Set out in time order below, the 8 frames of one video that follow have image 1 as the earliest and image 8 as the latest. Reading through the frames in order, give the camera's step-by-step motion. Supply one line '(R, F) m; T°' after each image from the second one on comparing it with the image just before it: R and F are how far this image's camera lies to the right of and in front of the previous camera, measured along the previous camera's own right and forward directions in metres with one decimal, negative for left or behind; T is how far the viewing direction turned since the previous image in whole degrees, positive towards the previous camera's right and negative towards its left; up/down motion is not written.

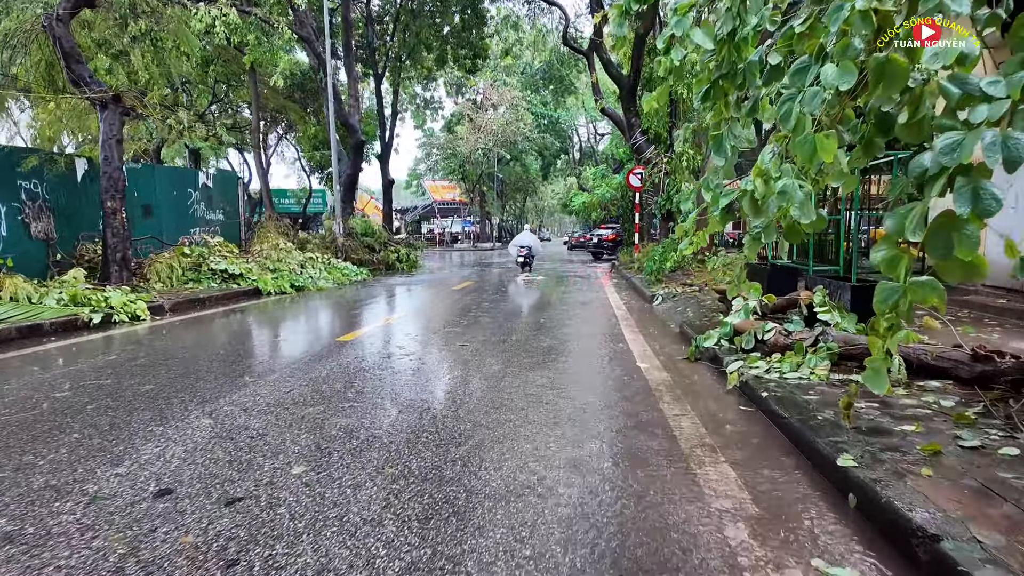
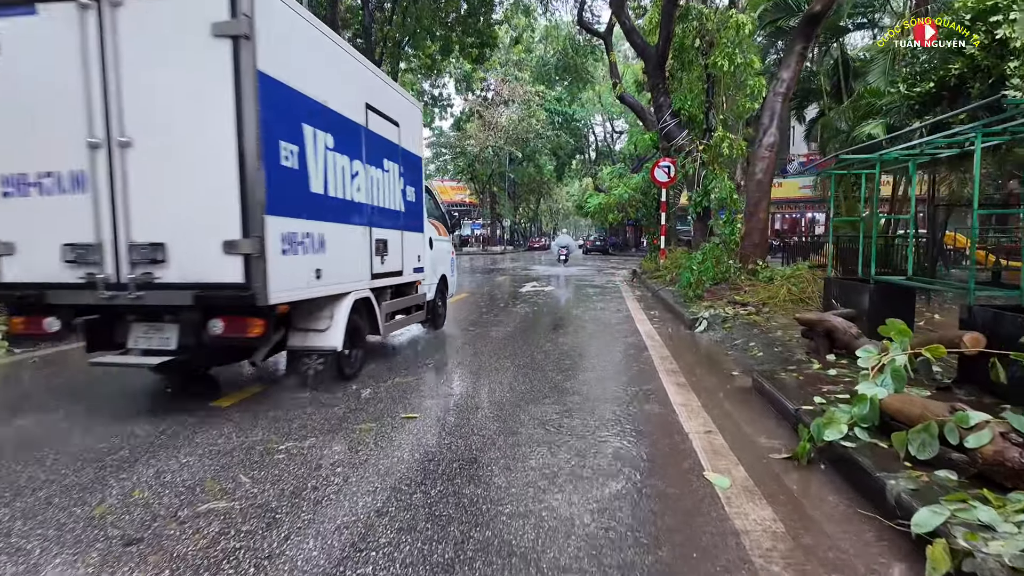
(+0.3, +2.6) m; -1°
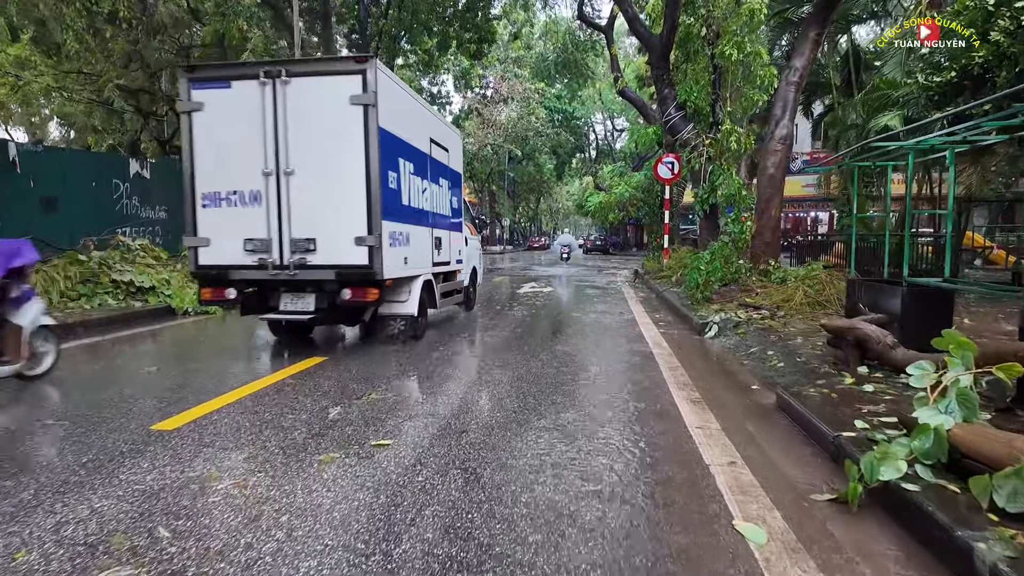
(+0.1, +0.6) m; 0°
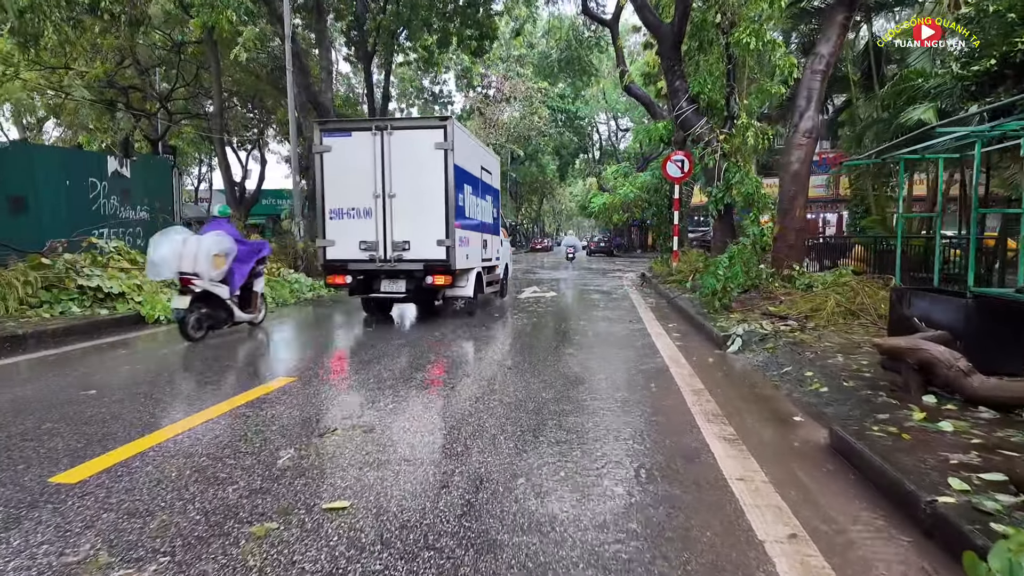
(0.0, +0.8) m; 0°
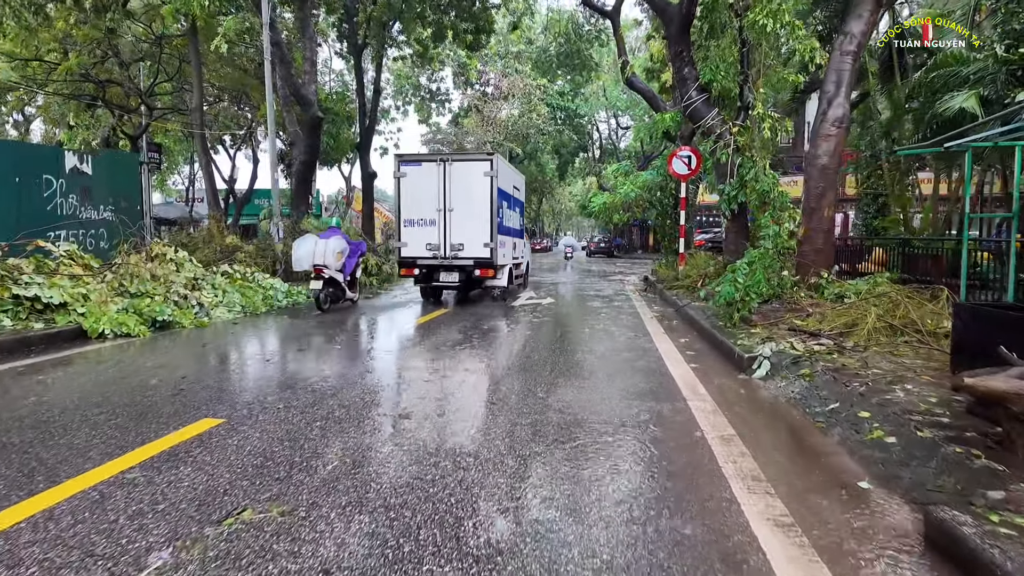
(+0.1, +1.0) m; 0°
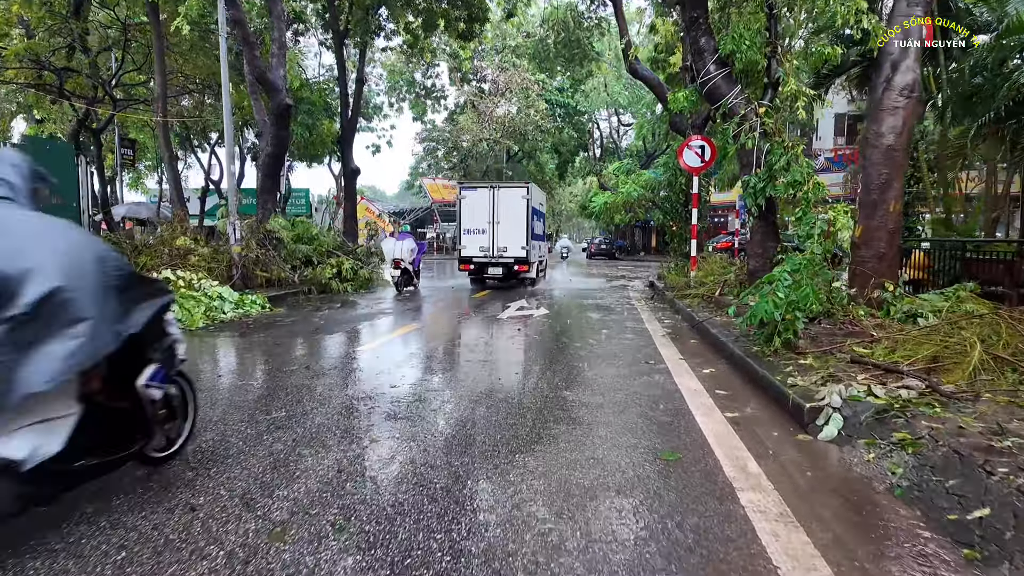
(+0.2, +1.7) m; 0°
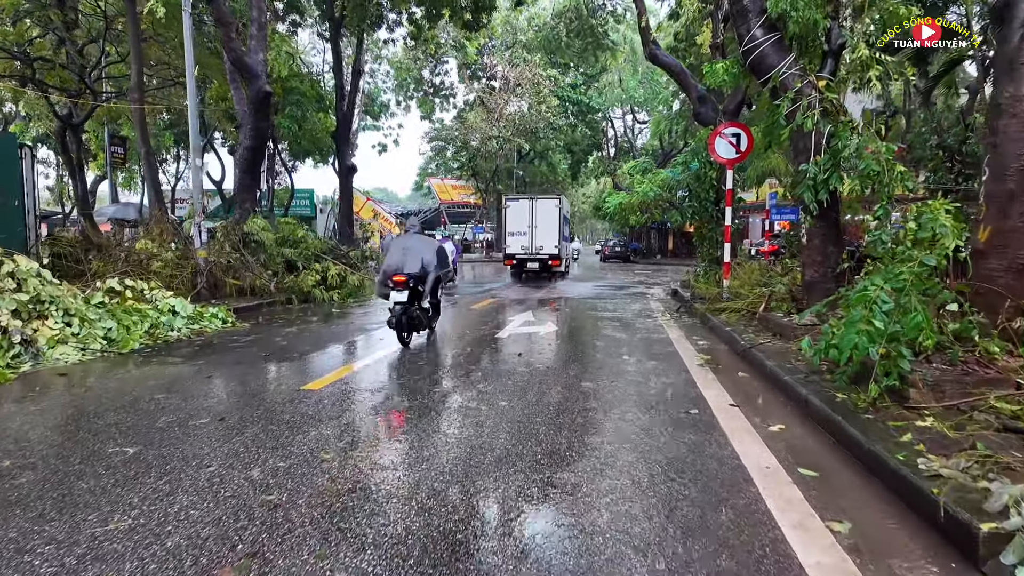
(+0.2, +1.6) m; -1°
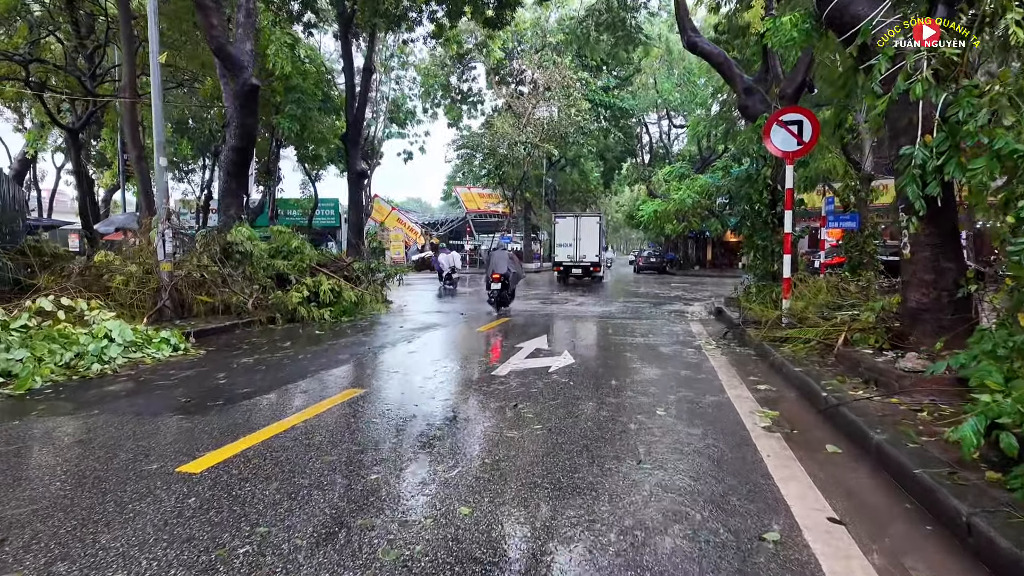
(+0.4, +1.8) m; -3°
